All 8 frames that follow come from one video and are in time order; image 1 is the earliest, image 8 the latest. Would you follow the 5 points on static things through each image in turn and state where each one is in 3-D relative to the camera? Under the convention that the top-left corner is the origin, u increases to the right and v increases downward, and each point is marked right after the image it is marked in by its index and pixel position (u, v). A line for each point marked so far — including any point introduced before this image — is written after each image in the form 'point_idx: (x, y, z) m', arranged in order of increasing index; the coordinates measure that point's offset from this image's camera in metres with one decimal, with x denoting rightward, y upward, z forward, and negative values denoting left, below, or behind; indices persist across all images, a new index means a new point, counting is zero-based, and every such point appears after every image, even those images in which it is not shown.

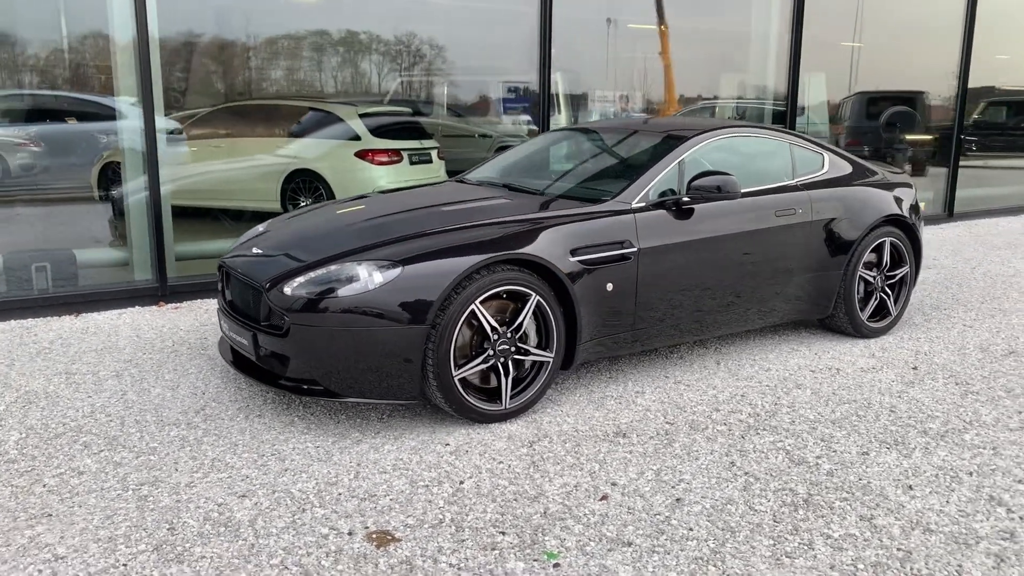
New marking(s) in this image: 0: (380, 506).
0: (-0.4, -0.7, +2.7) m
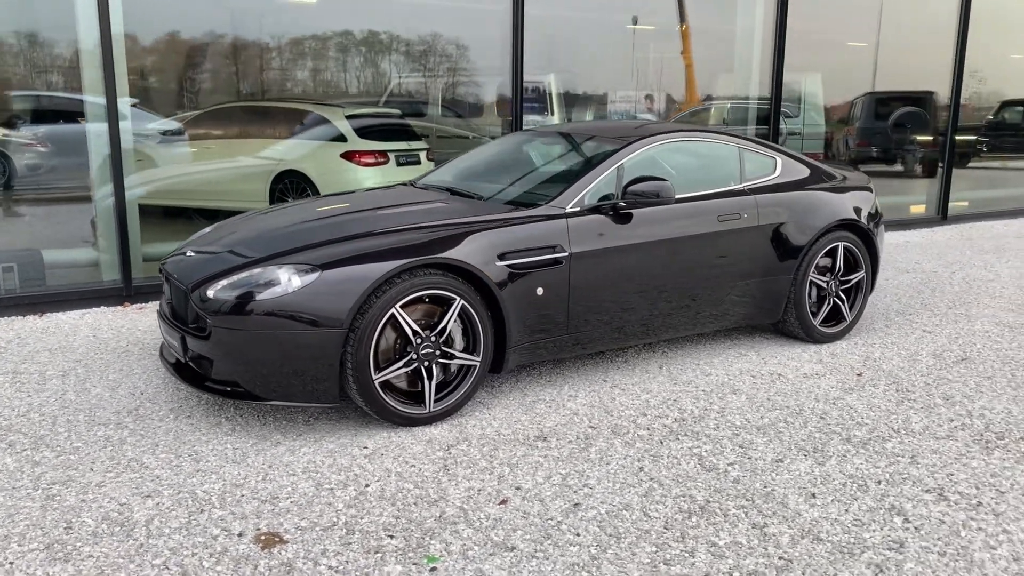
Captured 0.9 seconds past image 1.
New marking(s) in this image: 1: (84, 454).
0: (-0.8, -0.7, +2.7) m
1: (-1.7, -0.6, +3.1) m
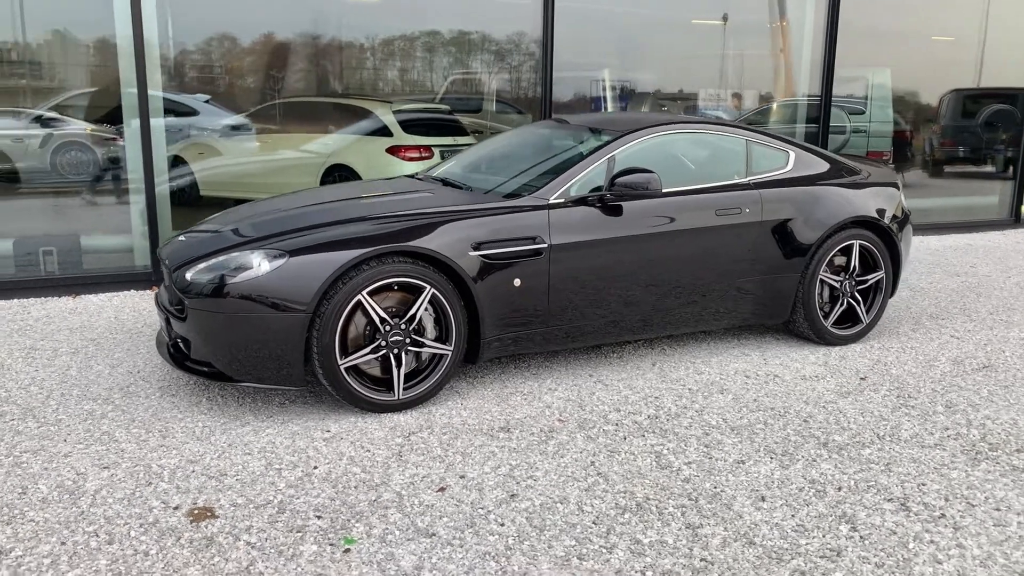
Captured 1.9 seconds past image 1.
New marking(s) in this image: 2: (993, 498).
0: (-1.0, -0.7, +2.8) m
1: (-1.8, -0.6, +3.3) m
2: (+1.6, -0.7, +2.8) m
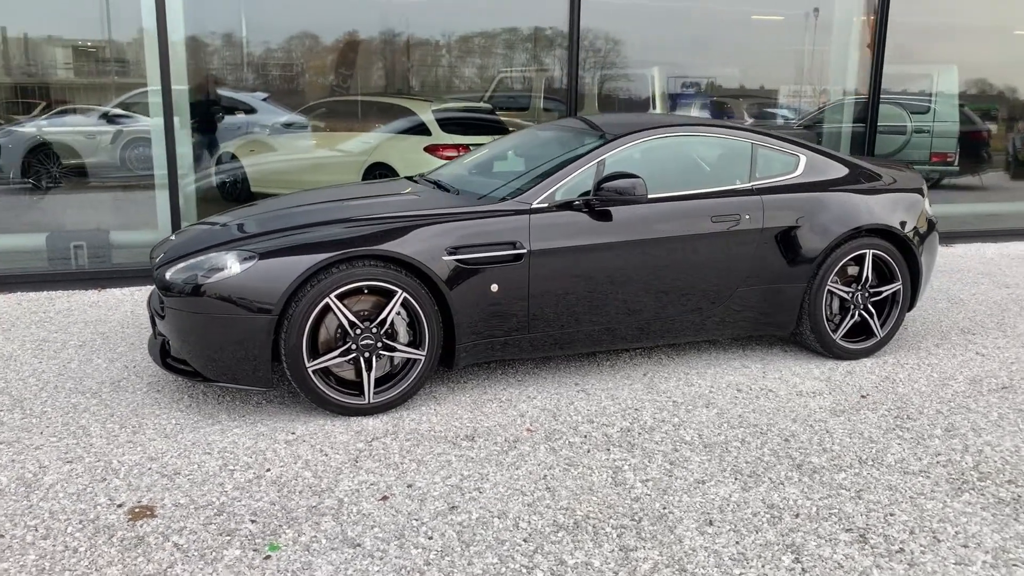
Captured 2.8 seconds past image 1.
0: (-1.2, -0.7, +2.8) m
1: (-2.0, -0.5, +3.4) m
2: (+1.4, -0.8, +2.6) m
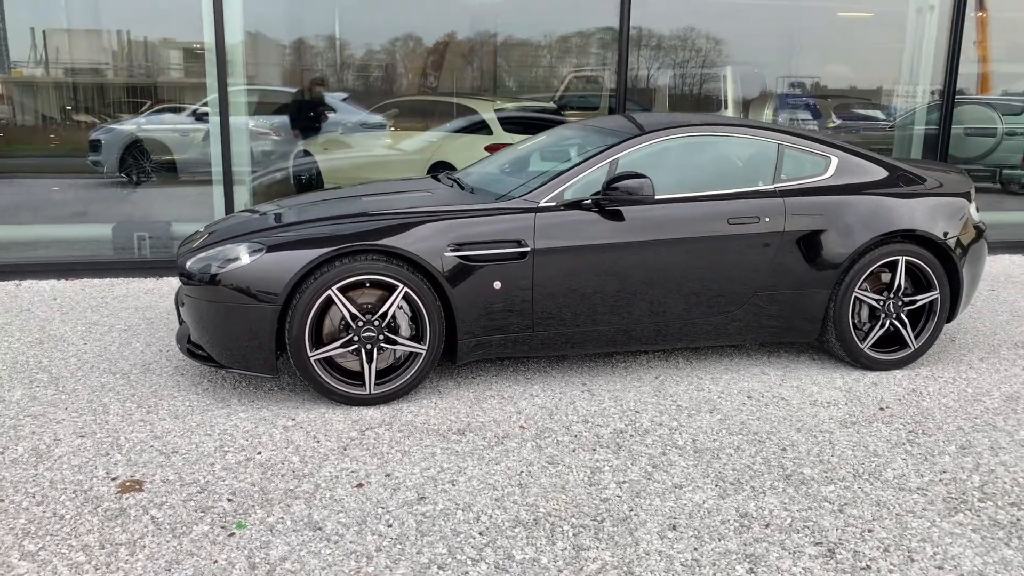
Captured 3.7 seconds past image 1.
0: (-1.3, -0.6, +3.0) m
1: (-2.0, -0.5, +3.7) m
2: (+1.3, -0.8, +2.4) m
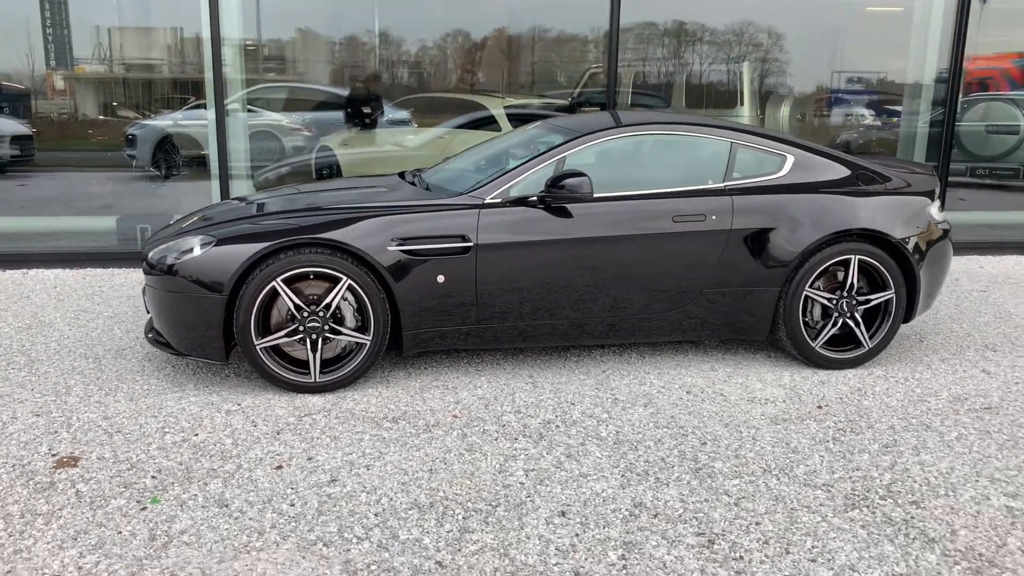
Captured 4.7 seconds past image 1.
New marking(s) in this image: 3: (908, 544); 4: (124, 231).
0: (-1.6, -0.6, +3.2) m
1: (-2.2, -0.4, +3.9) m
2: (+0.9, -0.8, +2.5) m
3: (+1.2, -0.8, +2.5) m
4: (-3.2, +0.5, +6.7) m
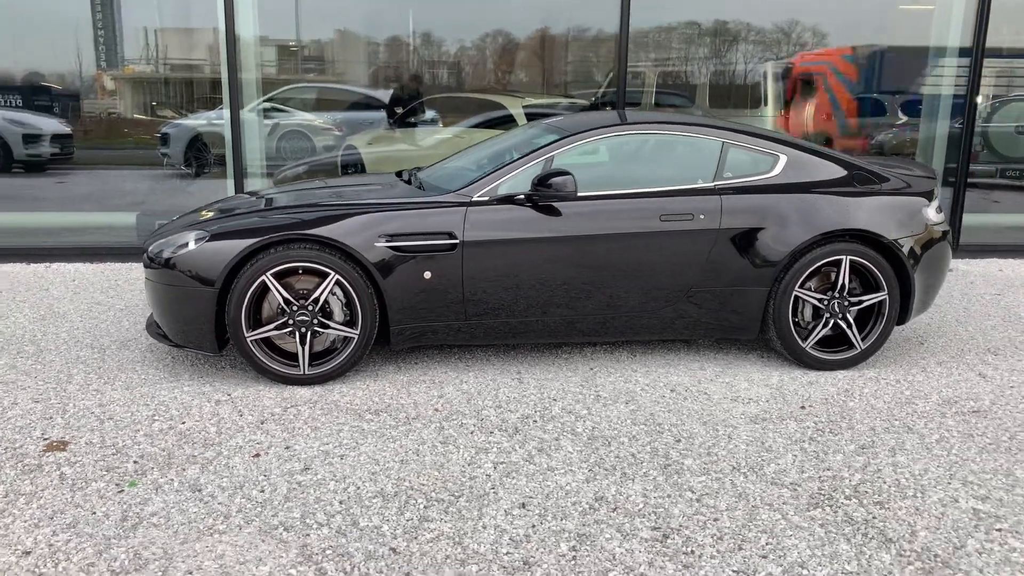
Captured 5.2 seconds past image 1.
0: (-1.7, -0.6, +3.3) m
1: (-2.3, -0.4, +4.0) m
2: (+0.8, -0.8, +2.5) m
3: (+1.1, -0.8, +2.5) m
4: (-3.1, +0.5, +6.9) m
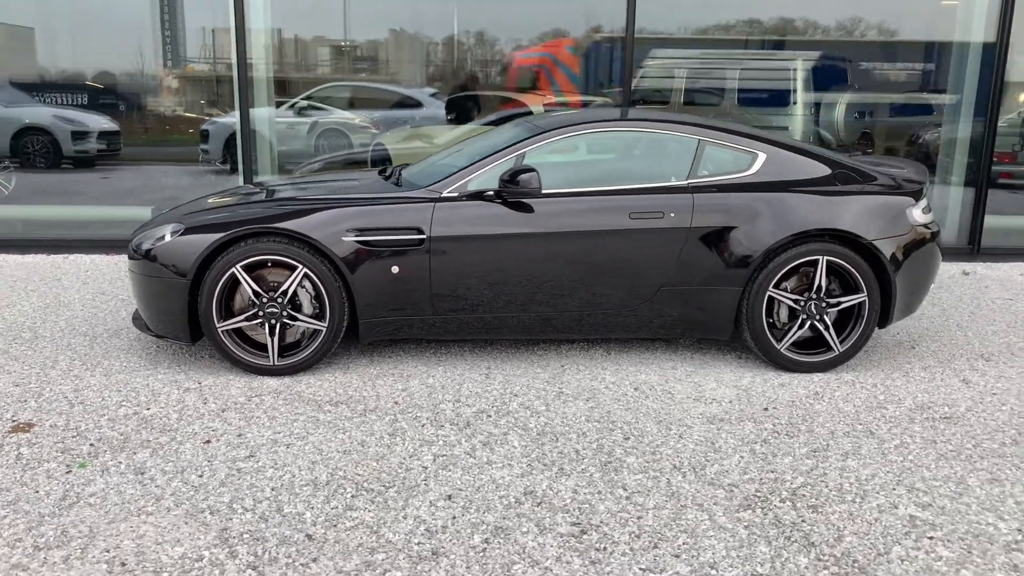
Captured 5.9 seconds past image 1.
0: (-1.9, -0.5, +3.4) m
1: (-2.4, -0.3, +4.2) m
2: (+0.5, -0.8, +2.5) m
3: (+0.8, -0.8, +2.5) m
4: (-3.1, +0.6, +7.2) m
